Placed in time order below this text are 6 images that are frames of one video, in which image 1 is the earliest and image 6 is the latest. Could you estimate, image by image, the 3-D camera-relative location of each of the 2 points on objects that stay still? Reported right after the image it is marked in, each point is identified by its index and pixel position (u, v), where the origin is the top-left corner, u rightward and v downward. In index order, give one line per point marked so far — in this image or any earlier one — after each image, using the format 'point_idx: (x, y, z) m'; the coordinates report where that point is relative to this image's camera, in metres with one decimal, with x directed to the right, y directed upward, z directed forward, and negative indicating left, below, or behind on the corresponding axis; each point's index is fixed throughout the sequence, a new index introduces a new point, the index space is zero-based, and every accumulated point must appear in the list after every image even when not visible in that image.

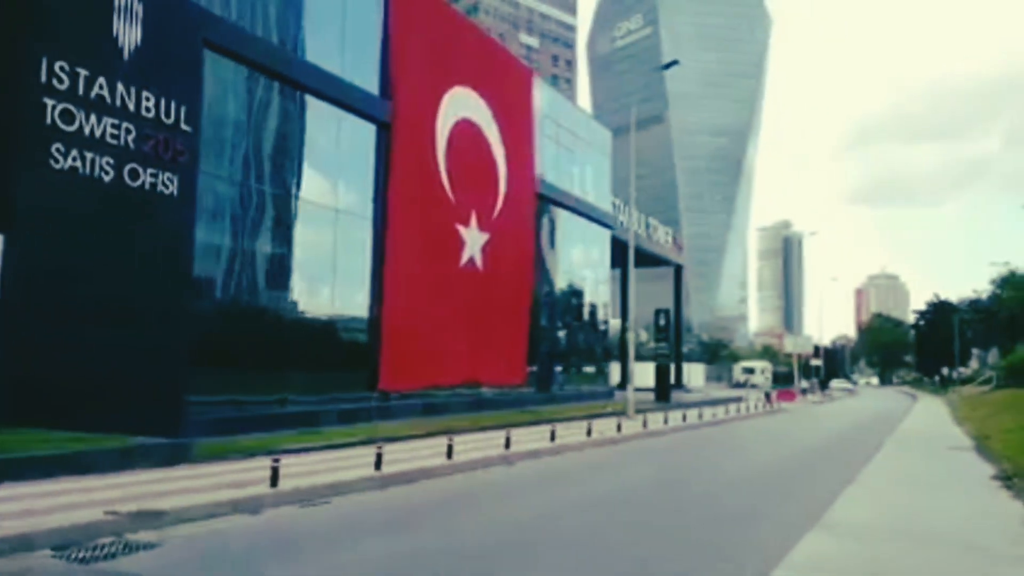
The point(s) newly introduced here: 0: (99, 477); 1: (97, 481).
0: (-6.0, -2.7, +14.5) m
1: (-5.5, -2.6, +13.4) m
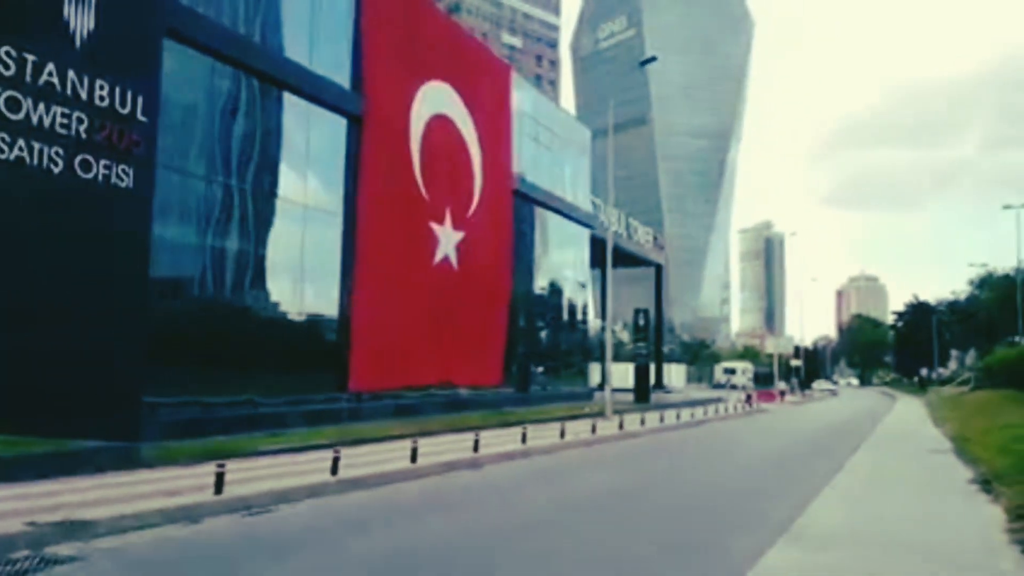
0: (-6.5, -2.7, +13.9) m
1: (-6.0, -2.5, +12.9) m
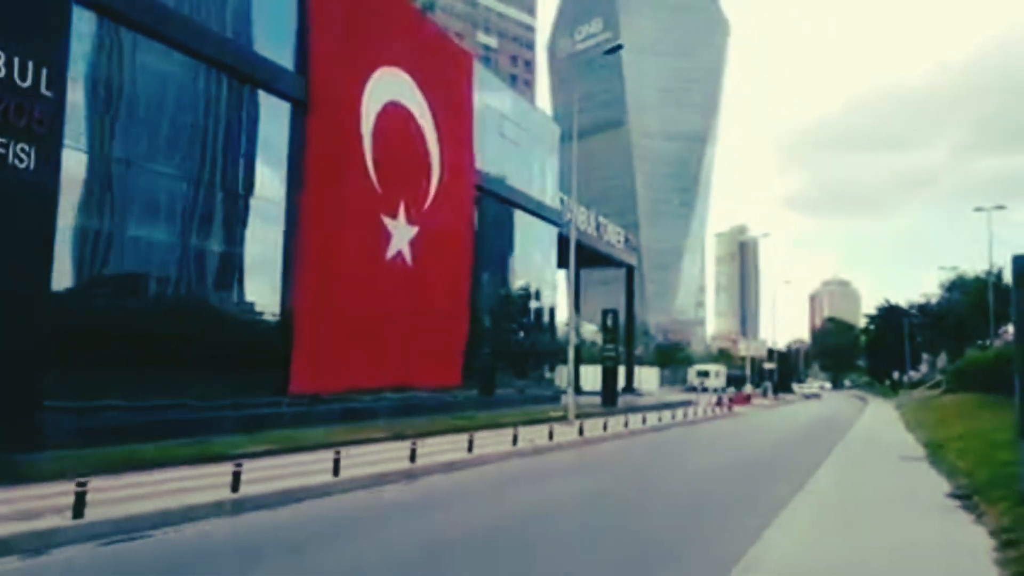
0: (-7.3, -2.6, +12.4) m
1: (-6.8, -2.4, +11.4) m
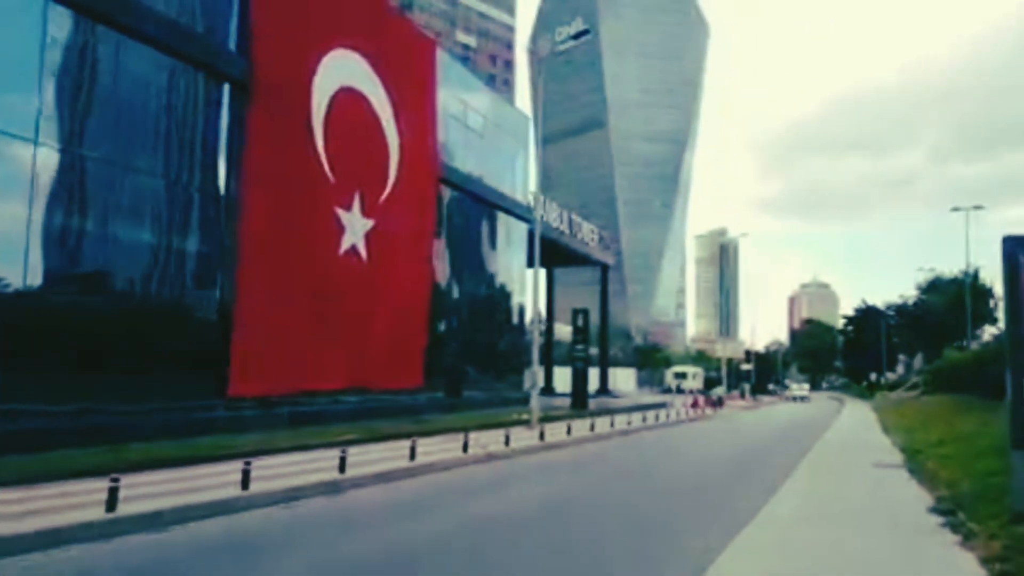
0: (-8.0, -2.4, +10.9) m
1: (-7.5, -2.3, +9.9) m
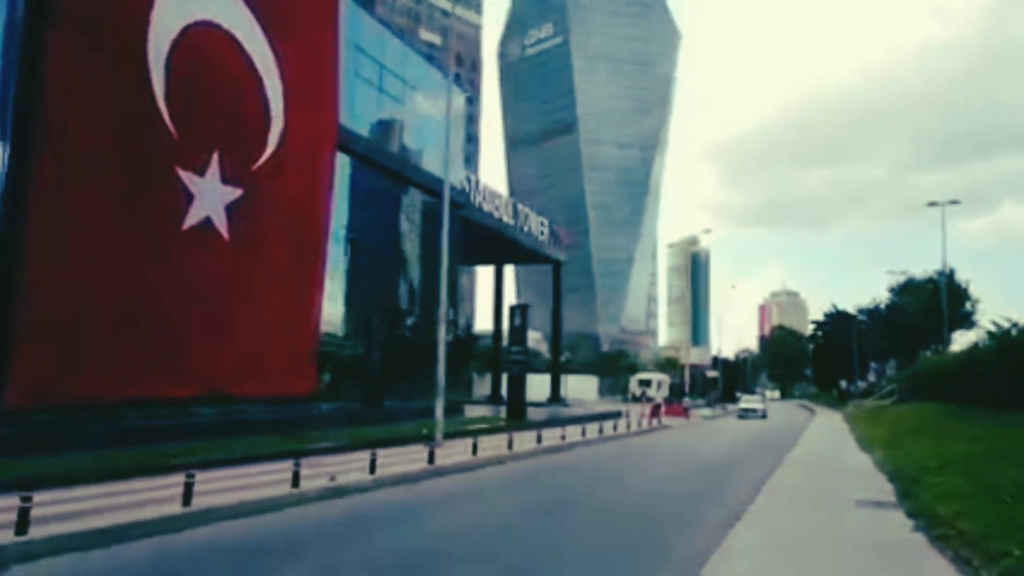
0: (-7.2, -2.7, +12.7) m
1: (-6.6, -2.5, +11.8) m
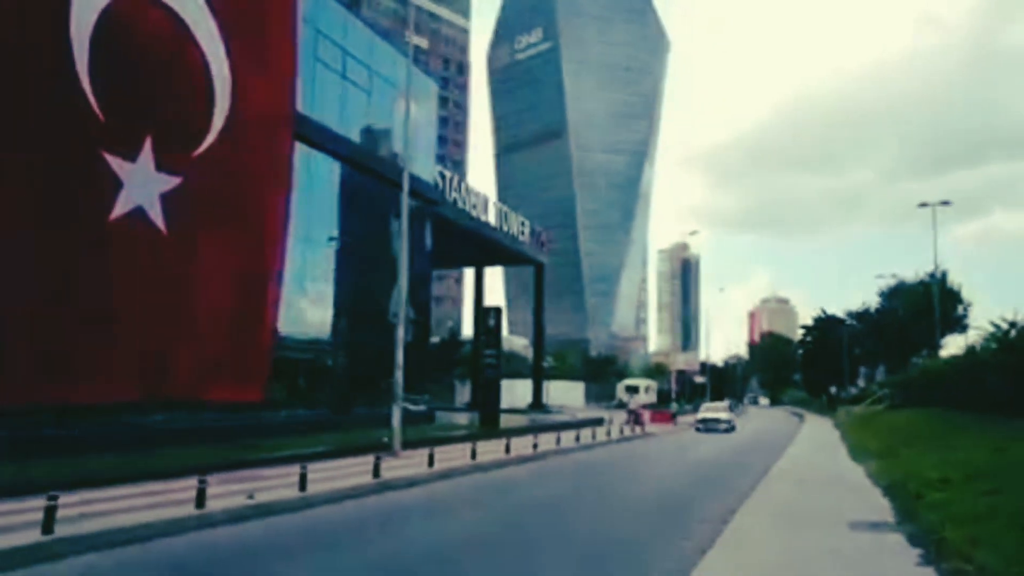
0: (-7.8, -2.5, +10.6) m
1: (-7.3, -2.3, +9.6) m
